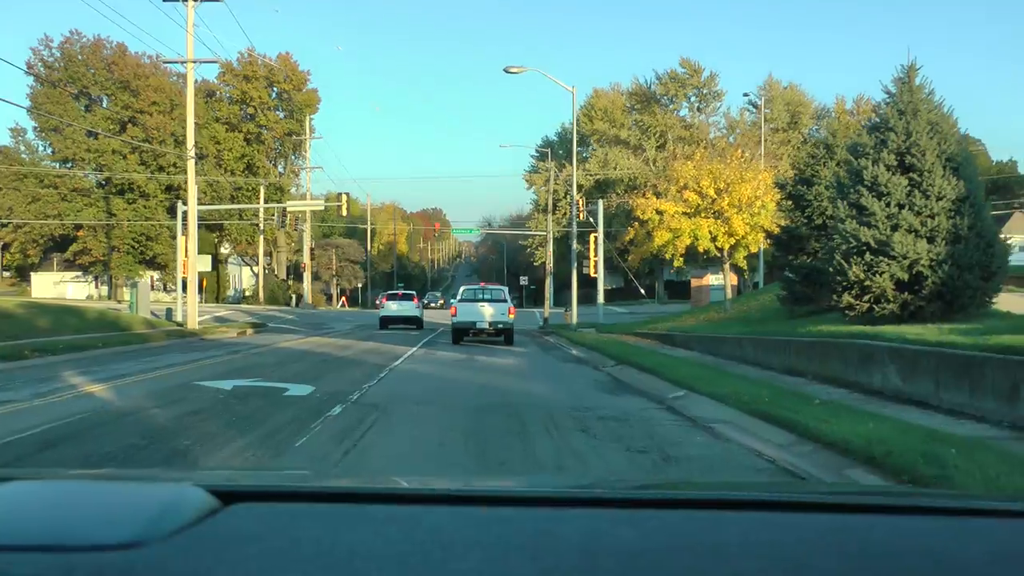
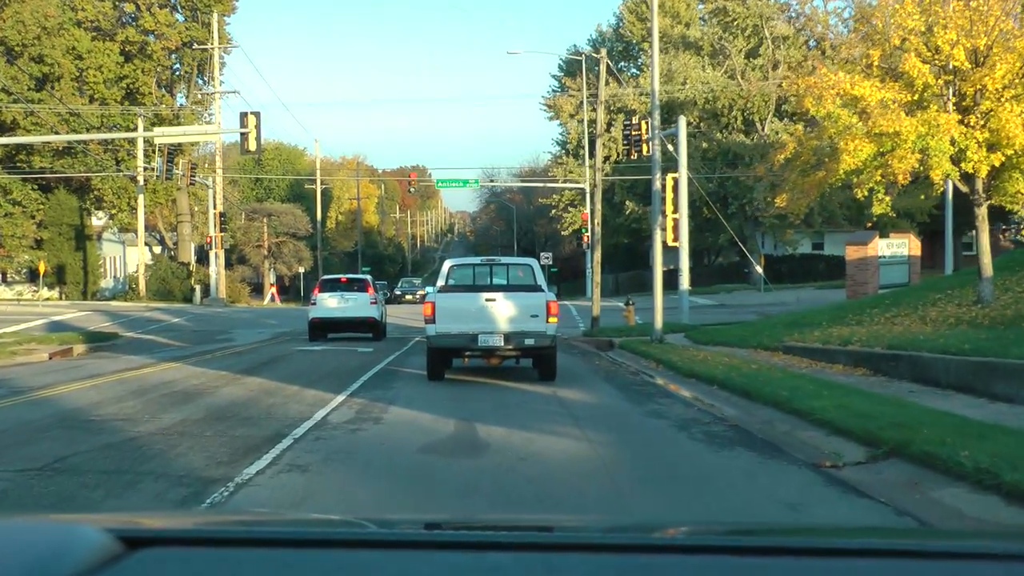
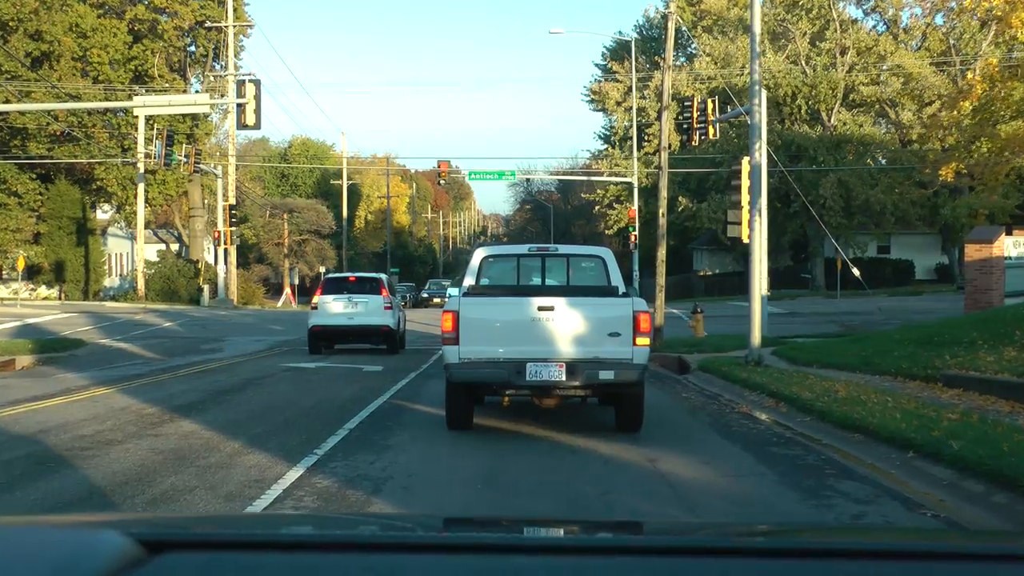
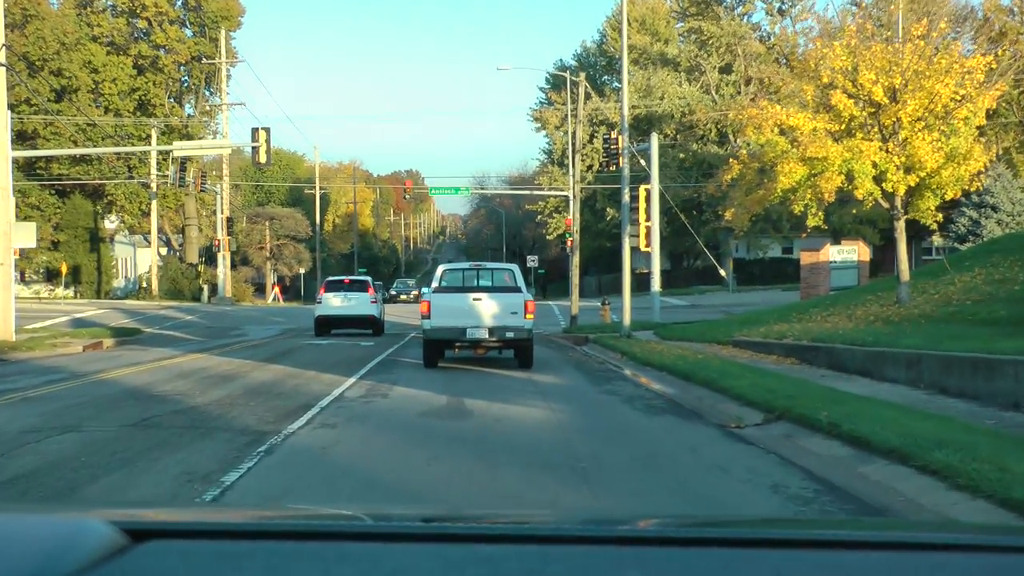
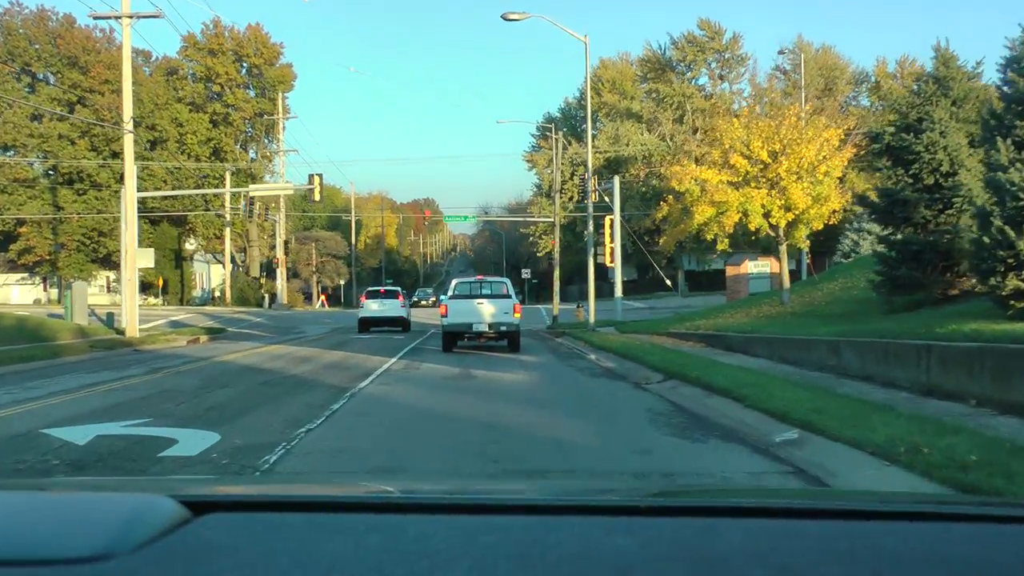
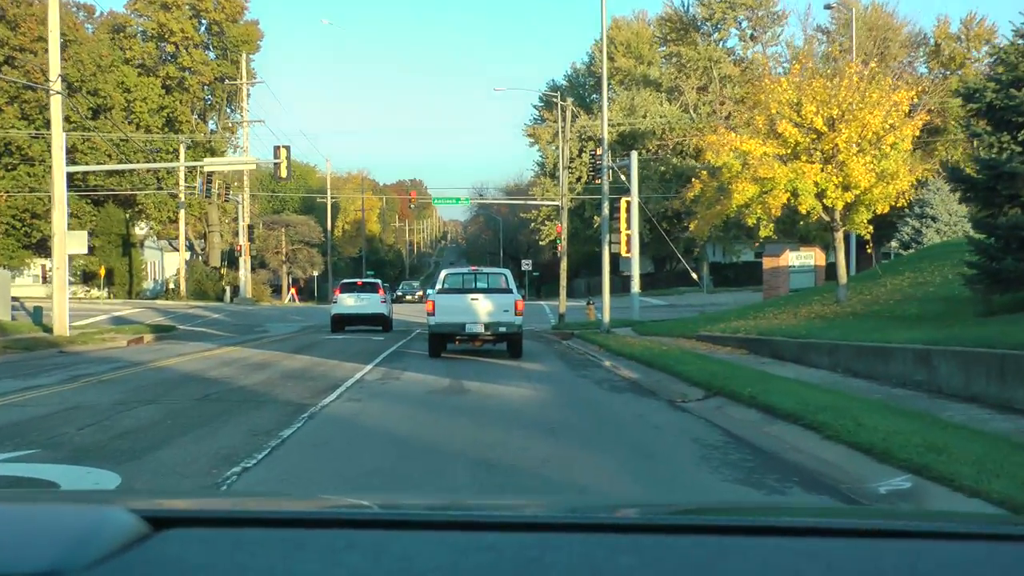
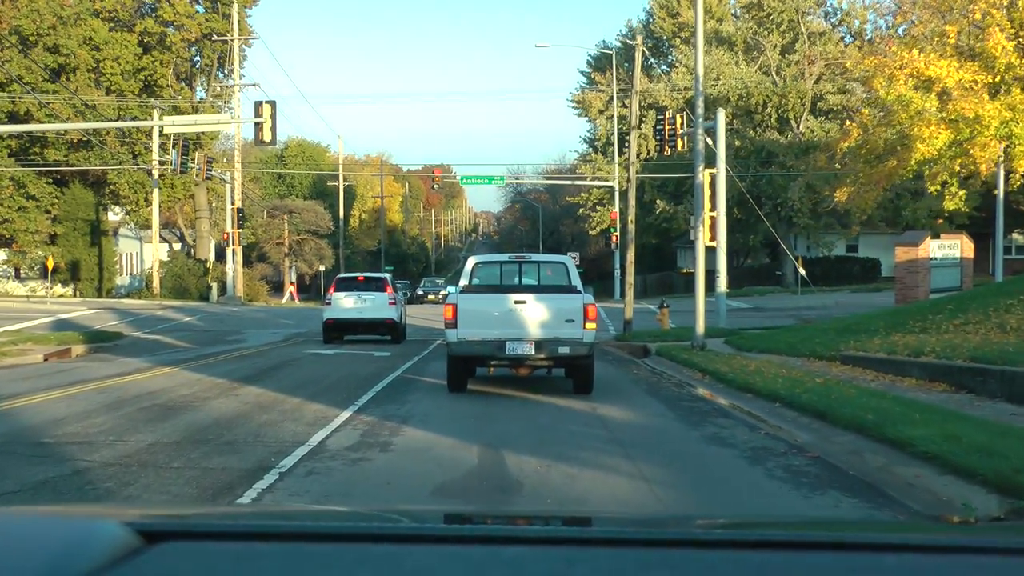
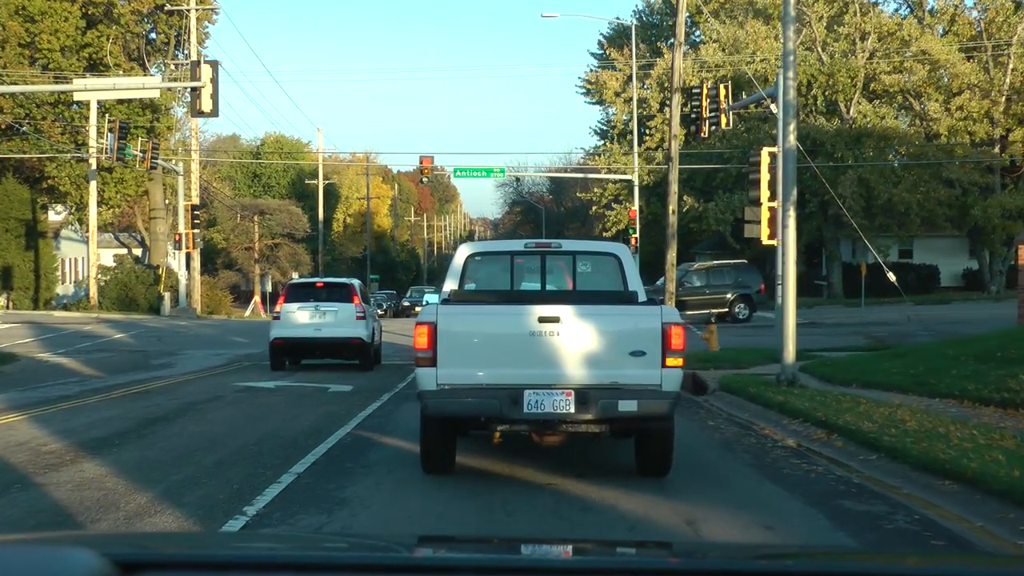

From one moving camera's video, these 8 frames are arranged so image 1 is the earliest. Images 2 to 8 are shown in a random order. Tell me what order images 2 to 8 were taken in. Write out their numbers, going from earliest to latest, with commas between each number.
5, 6, 4, 2, 7, 3, 8
